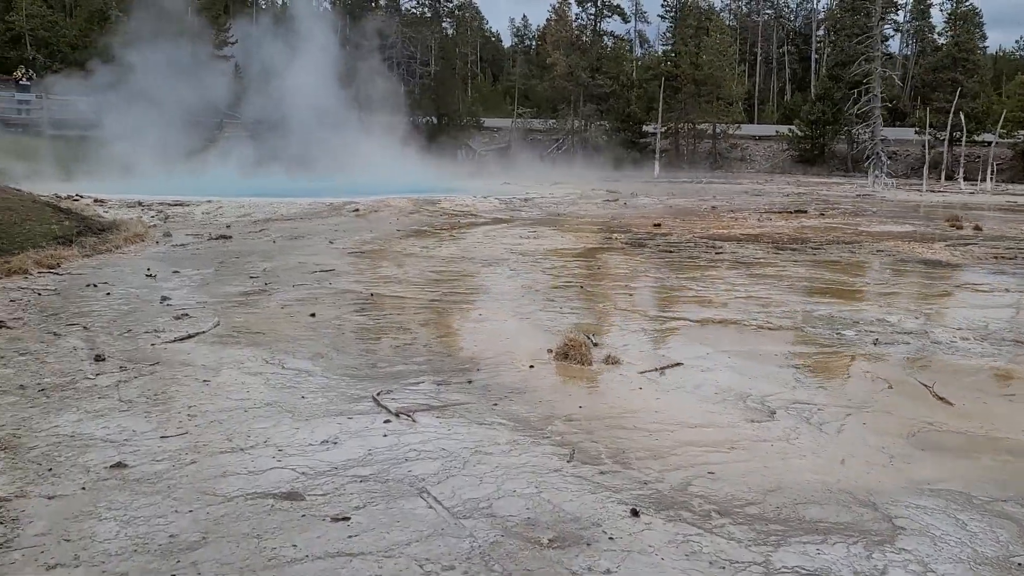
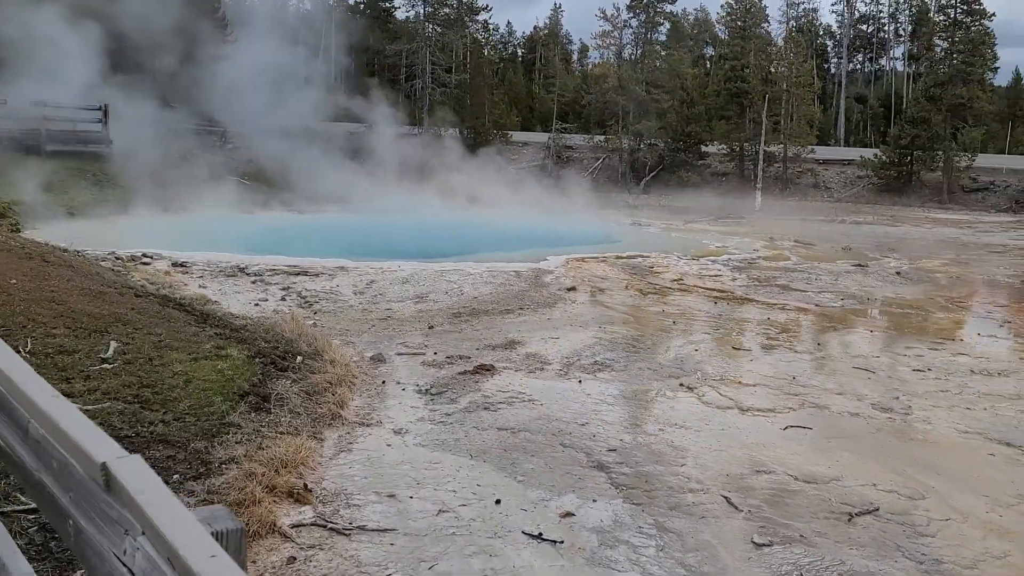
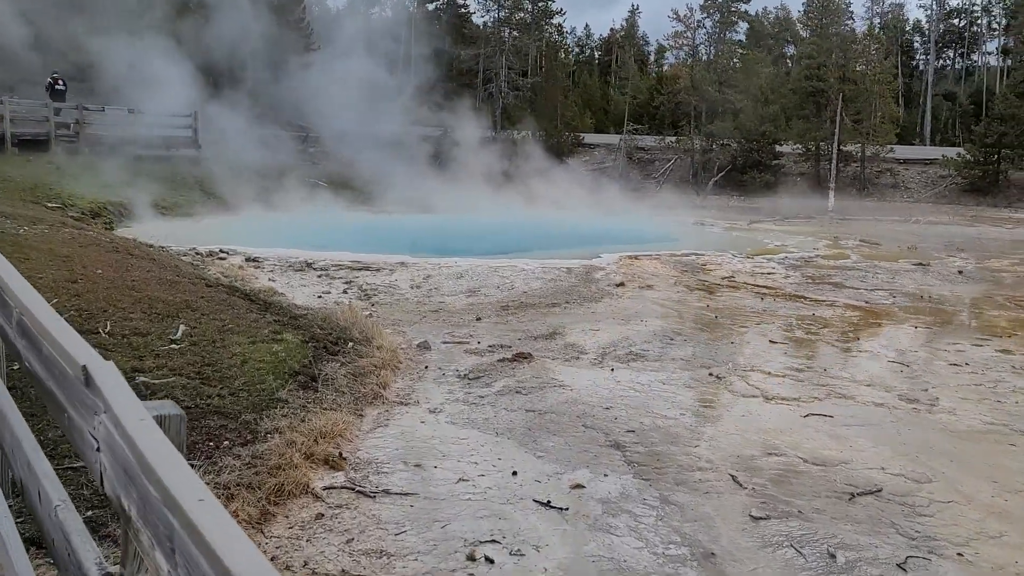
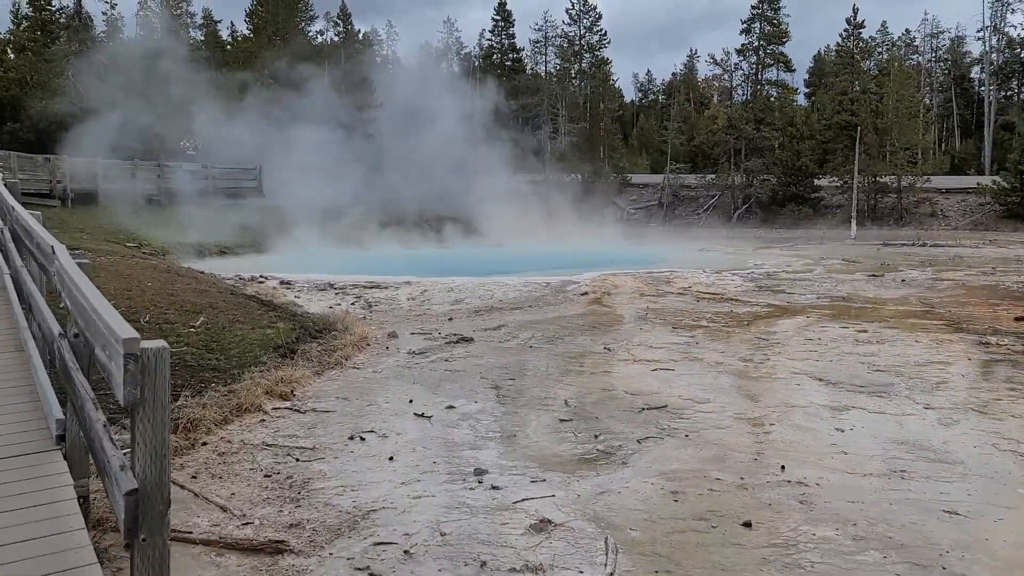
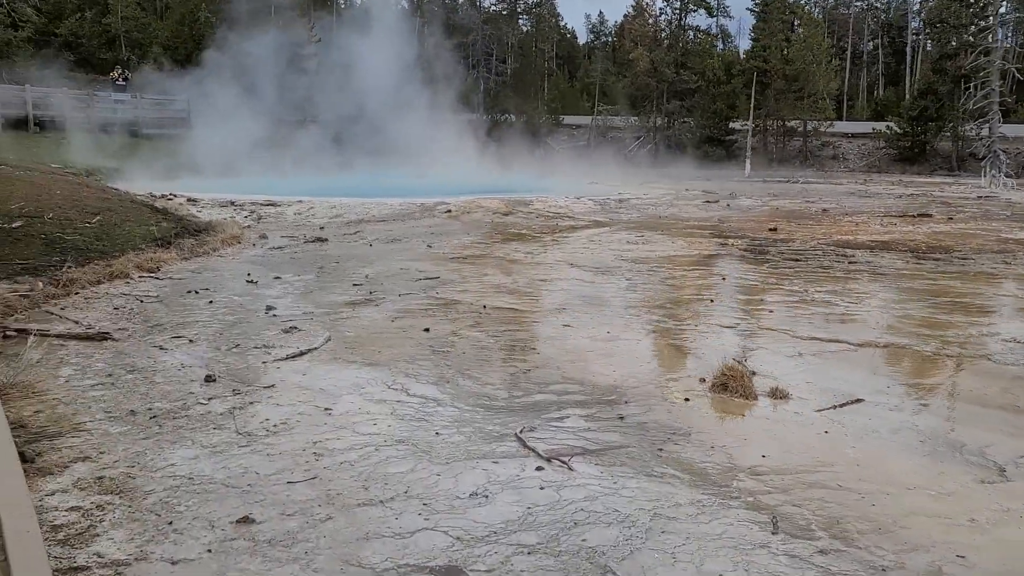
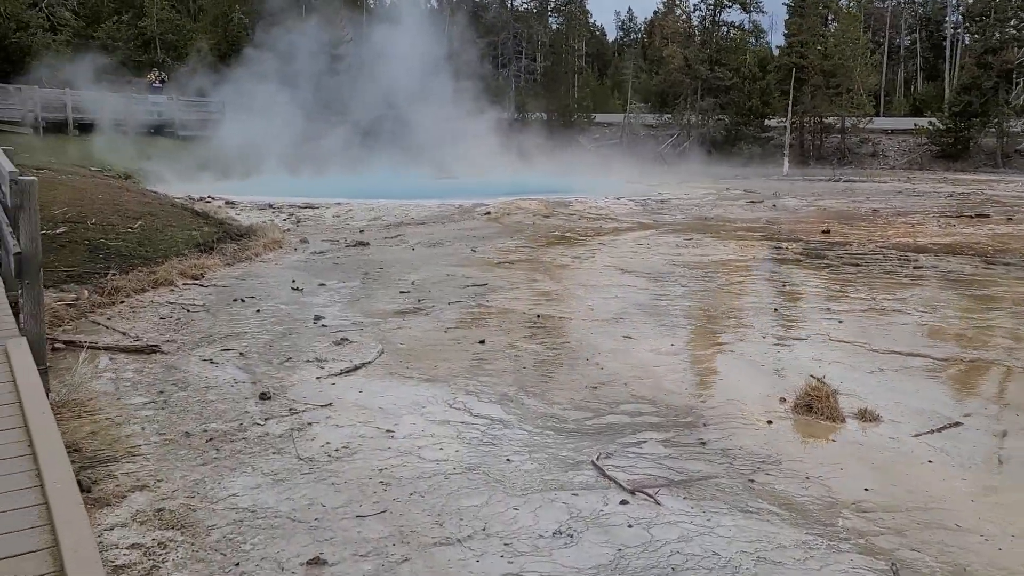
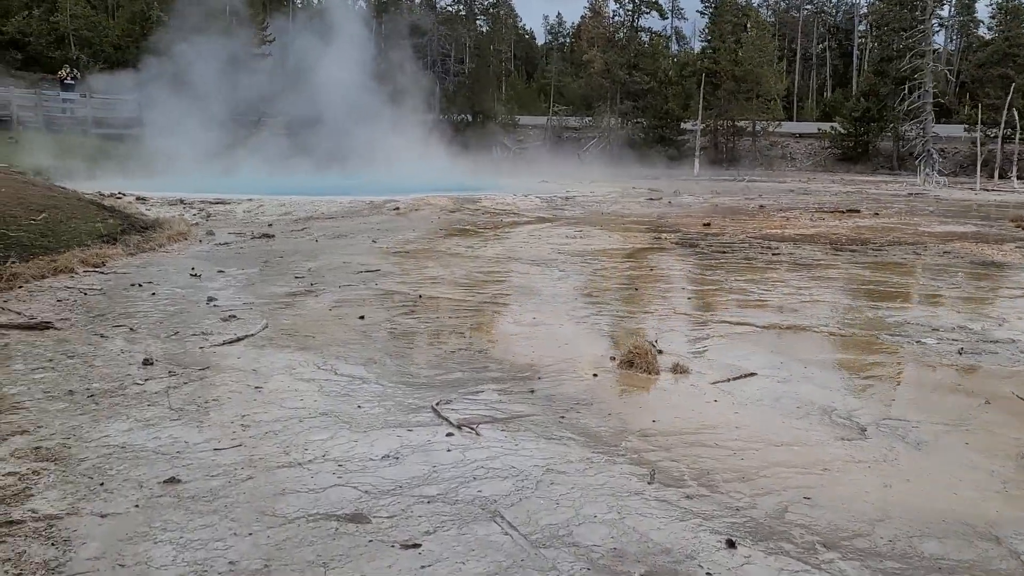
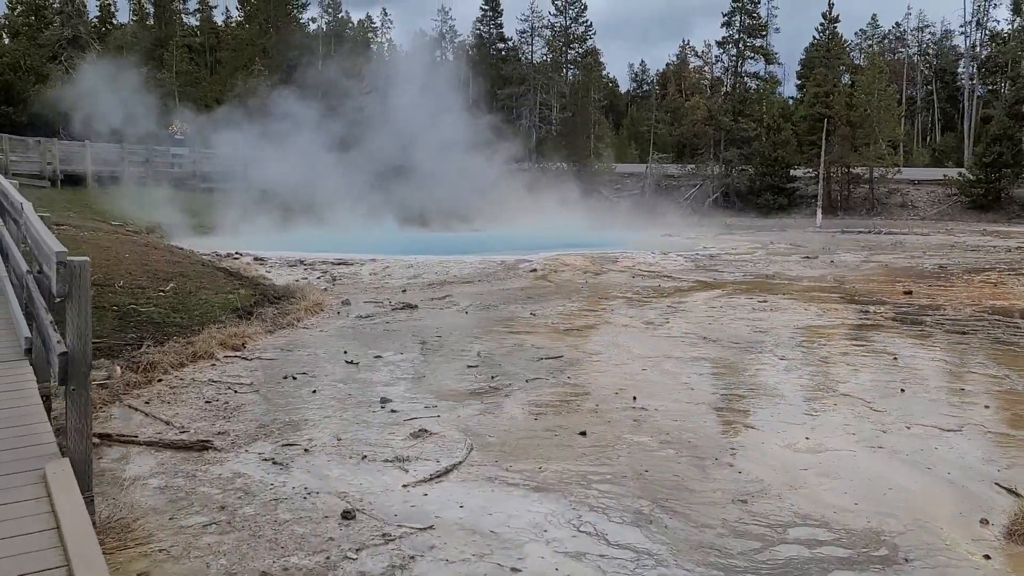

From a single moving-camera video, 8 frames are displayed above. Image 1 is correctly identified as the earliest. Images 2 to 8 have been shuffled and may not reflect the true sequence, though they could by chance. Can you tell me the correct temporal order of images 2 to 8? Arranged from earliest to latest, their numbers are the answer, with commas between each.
7, 5, 6, 8, 4, 3, 2
